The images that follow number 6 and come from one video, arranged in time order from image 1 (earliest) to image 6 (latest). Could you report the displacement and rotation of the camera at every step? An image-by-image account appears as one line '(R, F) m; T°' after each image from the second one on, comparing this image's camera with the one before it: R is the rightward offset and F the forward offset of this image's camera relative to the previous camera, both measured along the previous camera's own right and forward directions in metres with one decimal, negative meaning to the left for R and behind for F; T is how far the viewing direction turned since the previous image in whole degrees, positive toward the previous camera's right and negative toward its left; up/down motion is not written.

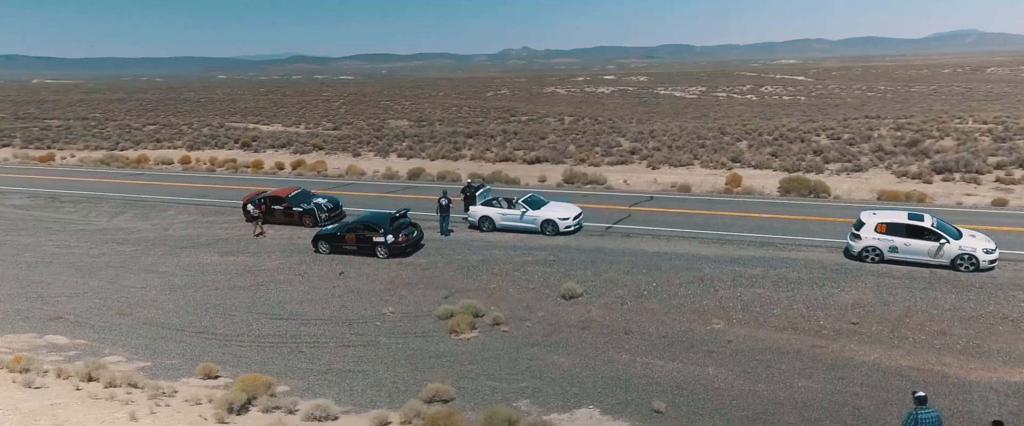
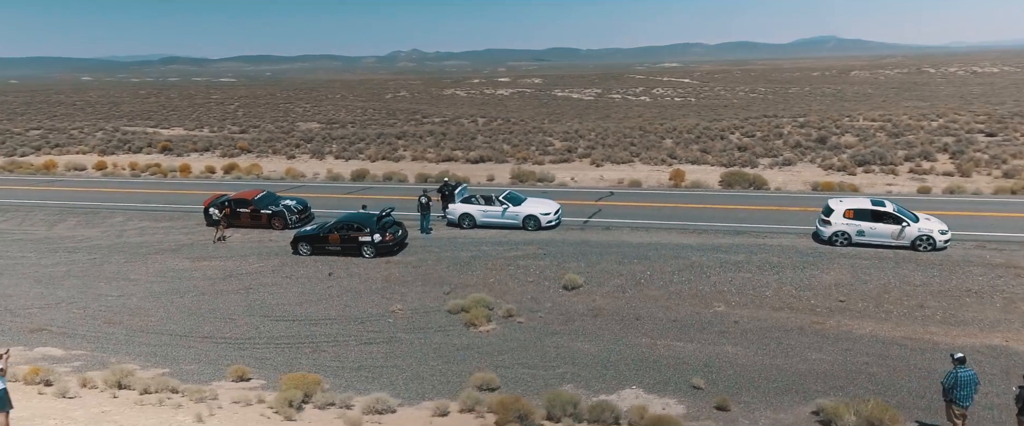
(-2.1, -0.1) m; +7°
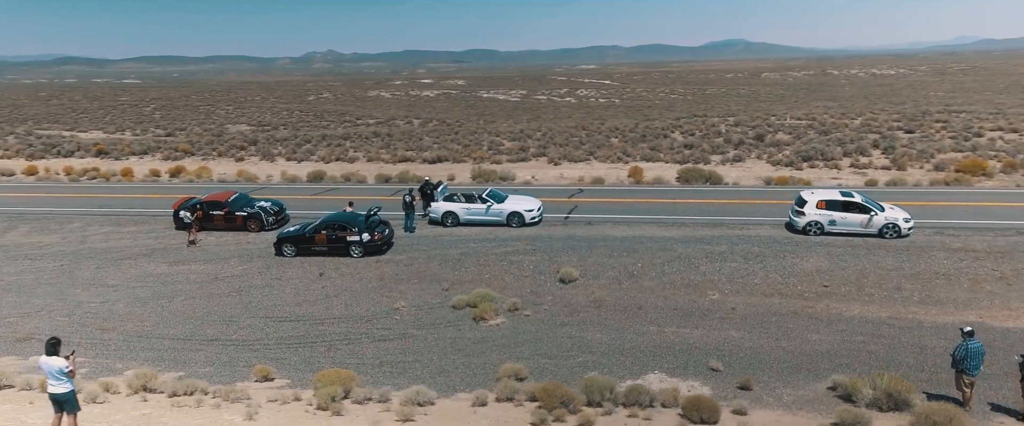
(-1.4, -0.1) m; +5°
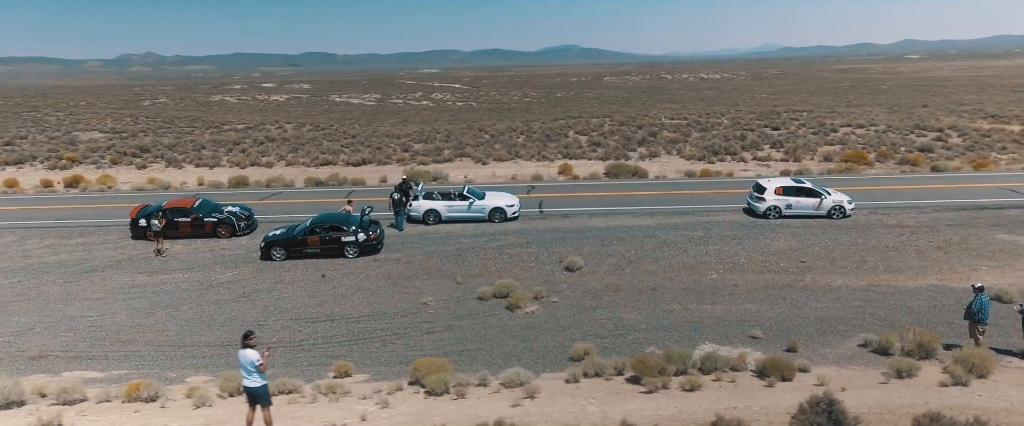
(-3.1, -0.2) m; +9°
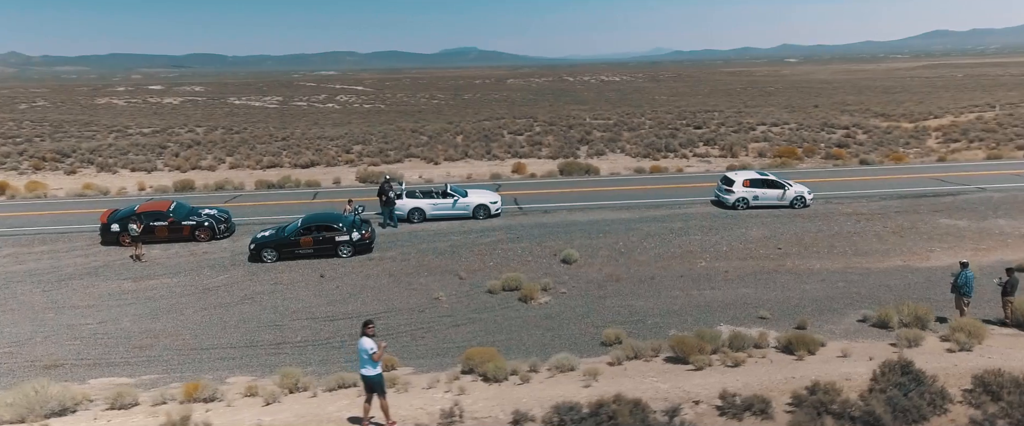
(-1.9, -0.3) m; +6°
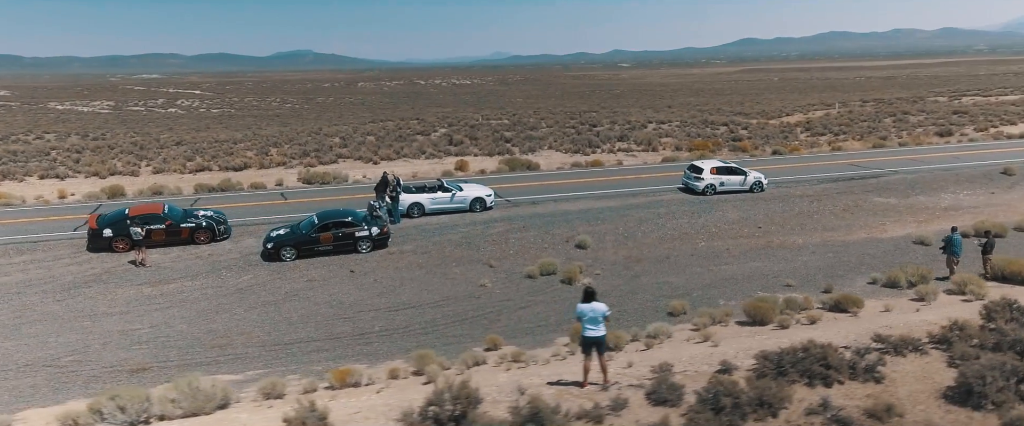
(-3.5, -0.5) m; +9°
